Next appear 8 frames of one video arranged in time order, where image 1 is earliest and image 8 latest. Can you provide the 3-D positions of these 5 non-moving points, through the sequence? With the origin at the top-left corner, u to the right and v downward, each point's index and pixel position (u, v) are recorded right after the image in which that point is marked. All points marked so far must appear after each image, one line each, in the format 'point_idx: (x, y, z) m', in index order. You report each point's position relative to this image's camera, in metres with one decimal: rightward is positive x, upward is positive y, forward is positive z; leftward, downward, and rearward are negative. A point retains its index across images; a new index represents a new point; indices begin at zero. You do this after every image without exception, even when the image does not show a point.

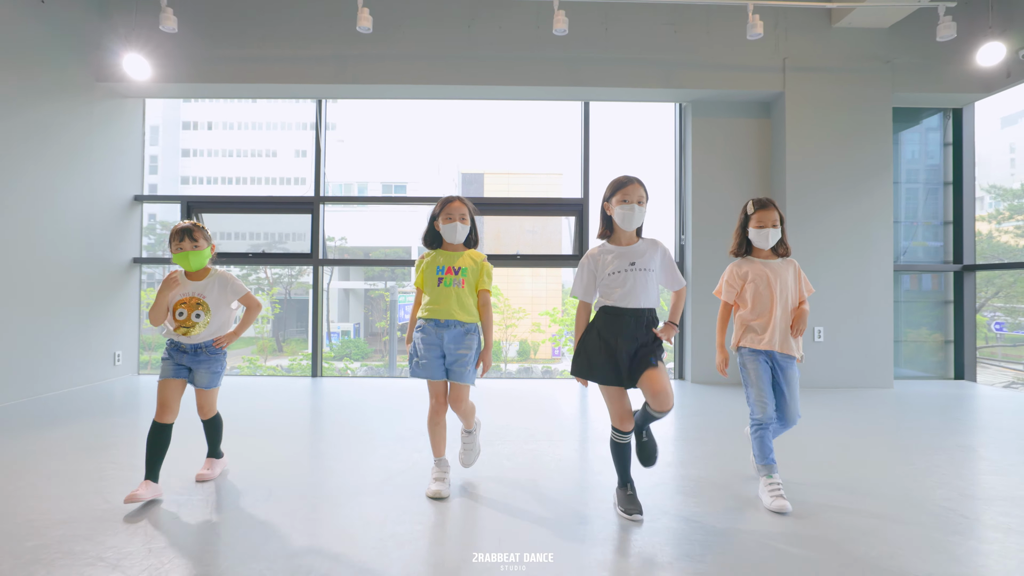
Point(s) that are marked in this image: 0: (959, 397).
0: (+7.2, -1.7, +4.4) m
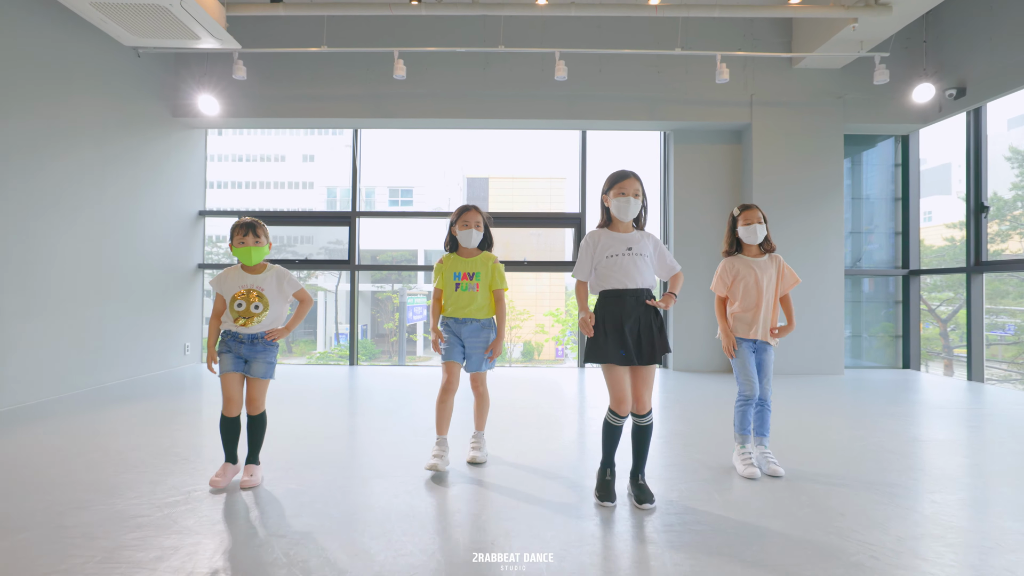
0: (+7.4, -1.7, +5.1) m
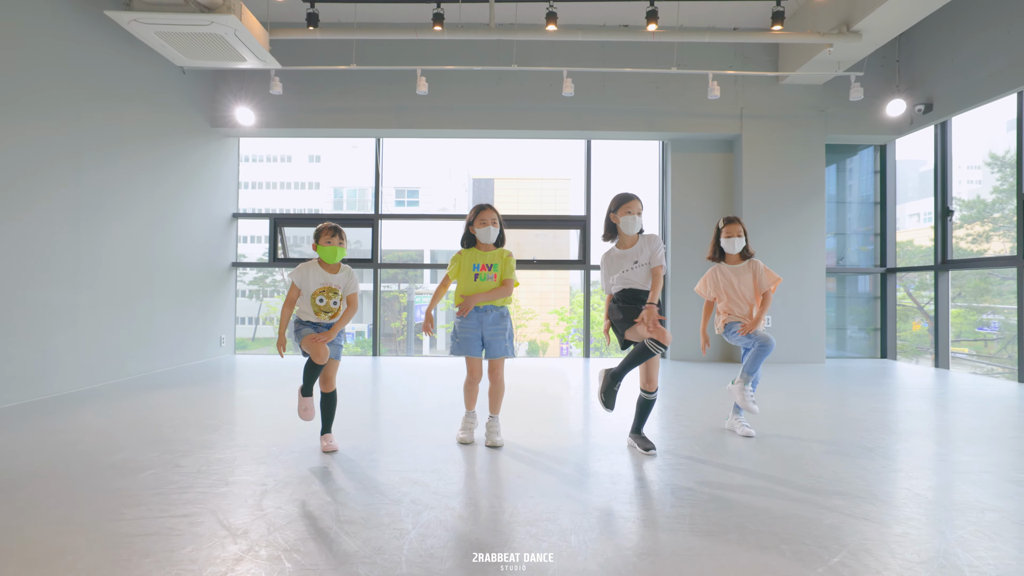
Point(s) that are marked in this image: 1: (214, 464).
0: (+7.6, -1.7, +5.6) m
1: (-2.8, -1.6, +2.6) m
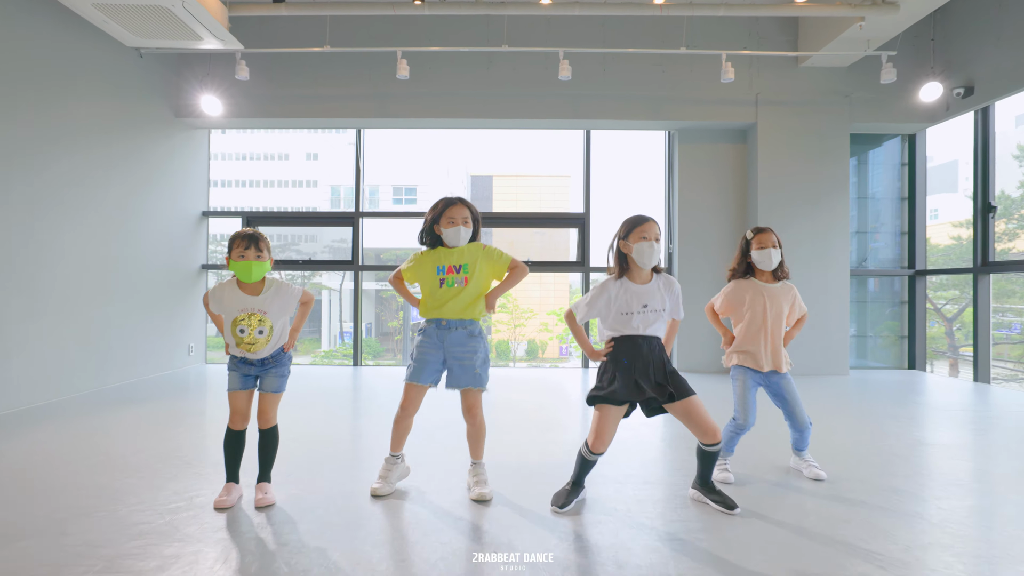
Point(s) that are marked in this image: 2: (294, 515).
0: (+7.4, -1.7, +5.1) m
1: (-3.0, -1.7, +2.1) m
2: (-1.6, -1.7, +2.1) m
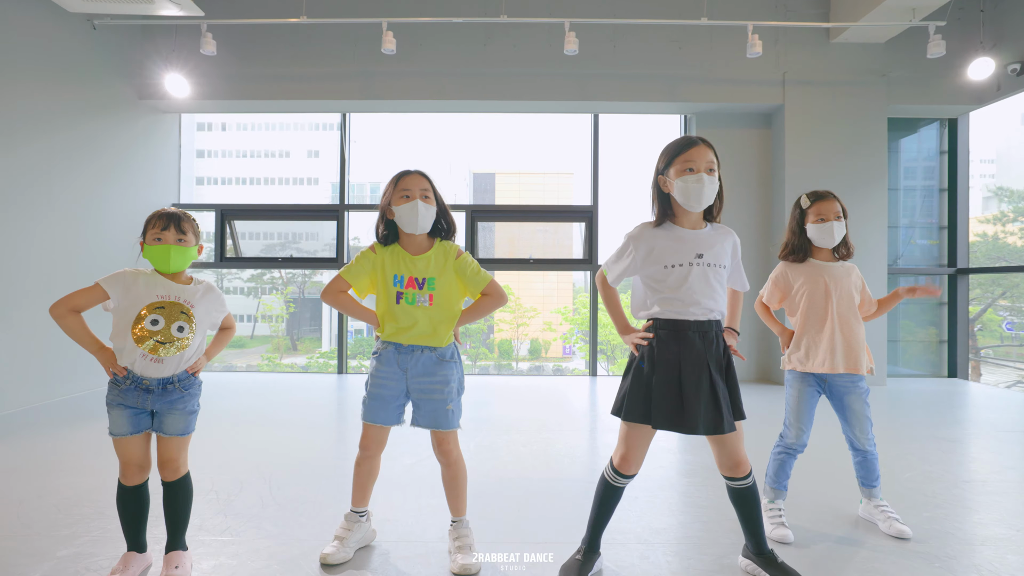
0: (+7.4, -1.7, +4.6) m
1: (-3.0, -1.8, +1.6) m
2: (-1.6, -1.7, +1.5) m
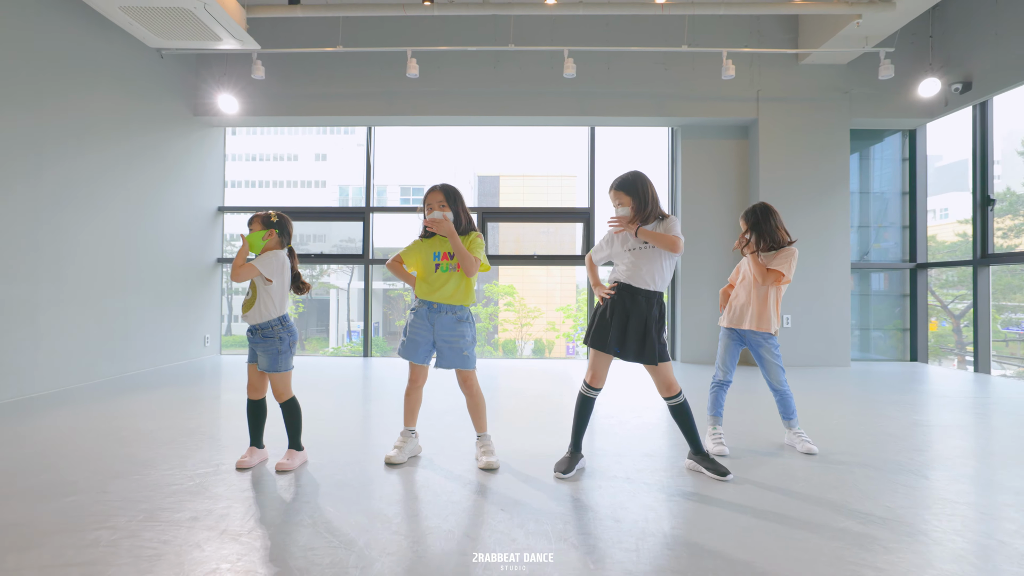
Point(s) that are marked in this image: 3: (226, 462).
0: (+7.5, -1.6, +5.2) m
1: (-2.9, -1.6, +2.2) m
2: (-1.6, -1.6, +2.2) m
3: (-2.6, -1.6, +2.5) m
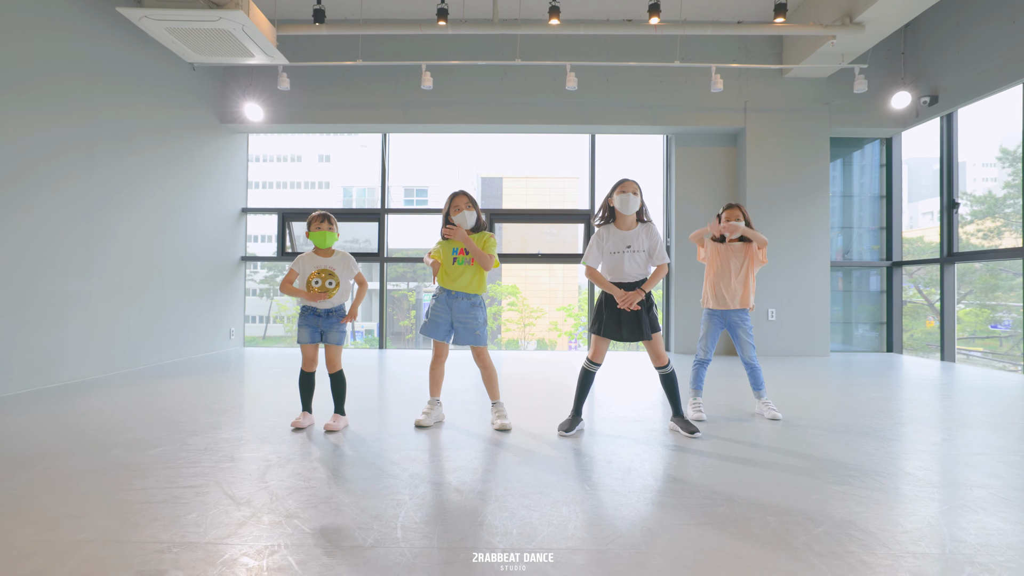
0: (+7.7, -1.5, +5.6) m
1: (-2.8, -1.5, +2.7) m
2: (-1.5, -1.5, +2.6) m
3: (-2.5, -1.5, +2.9) m
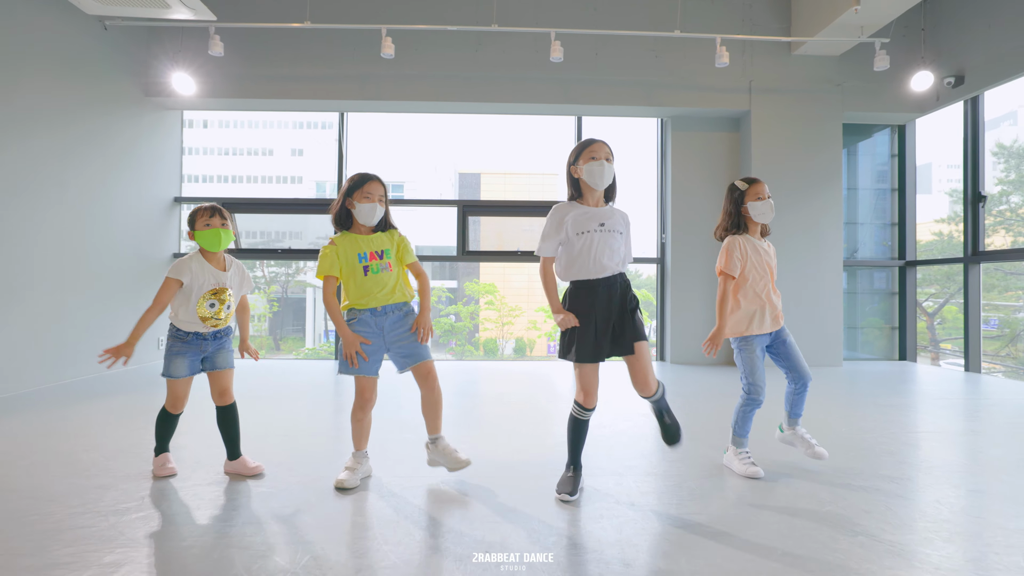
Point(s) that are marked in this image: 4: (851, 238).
0: (+7.3, -1.6, +5.1) m
1: (-3.1, -1.5, +1.8) m
2: (-1.8, -1.5, +1.8) m
3: (-2.8, -1.5, +2.1) m
4: (+7.1, +1.0, +5.8) m
